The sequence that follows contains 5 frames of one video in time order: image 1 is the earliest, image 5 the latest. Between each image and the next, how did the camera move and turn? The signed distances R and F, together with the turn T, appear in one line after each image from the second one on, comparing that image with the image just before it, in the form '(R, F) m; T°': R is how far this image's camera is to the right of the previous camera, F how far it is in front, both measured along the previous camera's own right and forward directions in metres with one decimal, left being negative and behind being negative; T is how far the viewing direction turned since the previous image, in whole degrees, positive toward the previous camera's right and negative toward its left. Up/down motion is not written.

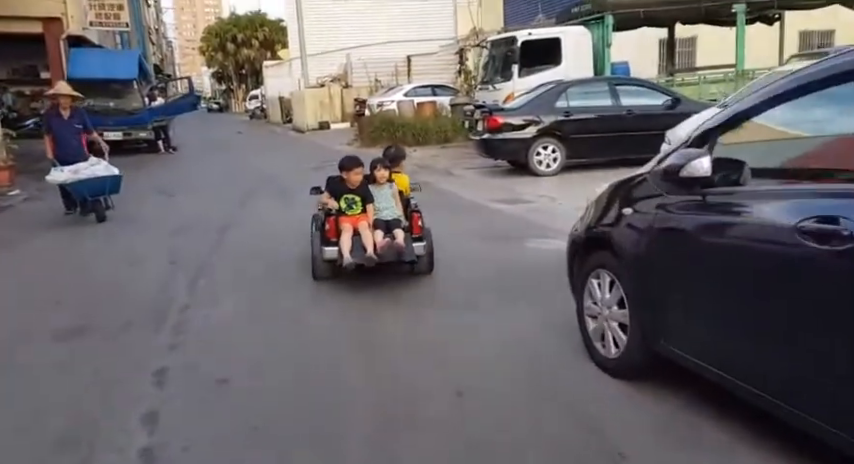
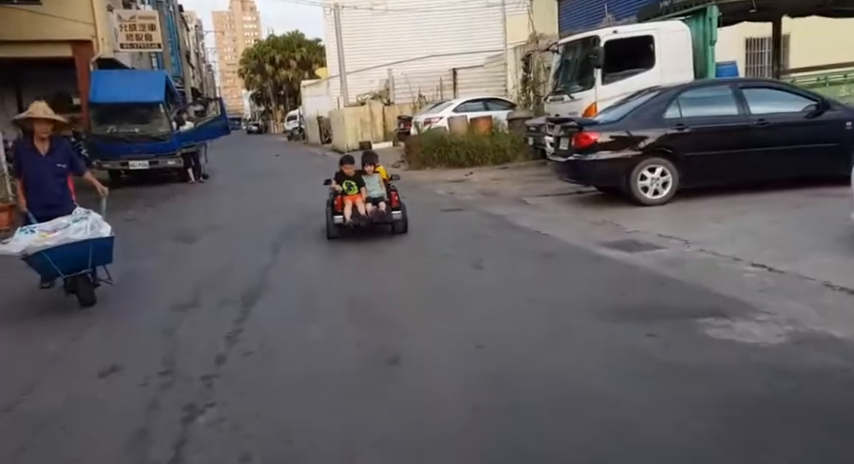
(-0.5, +2.5) m; -3°
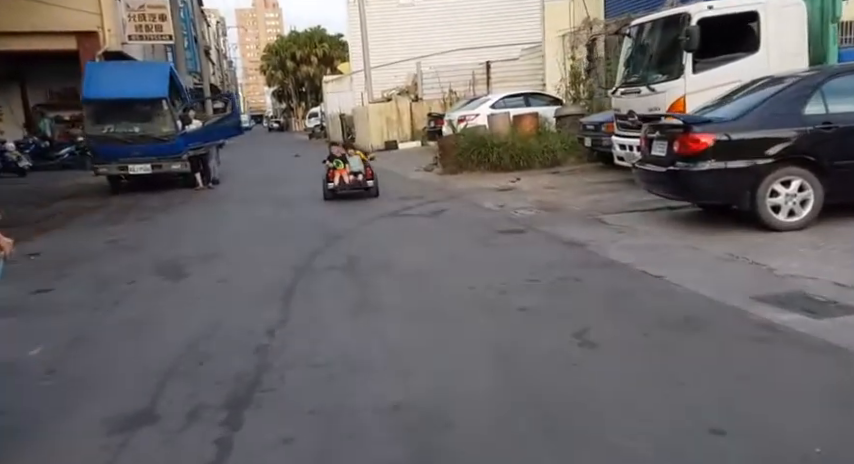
(-0.4, +2.5) m; -2°
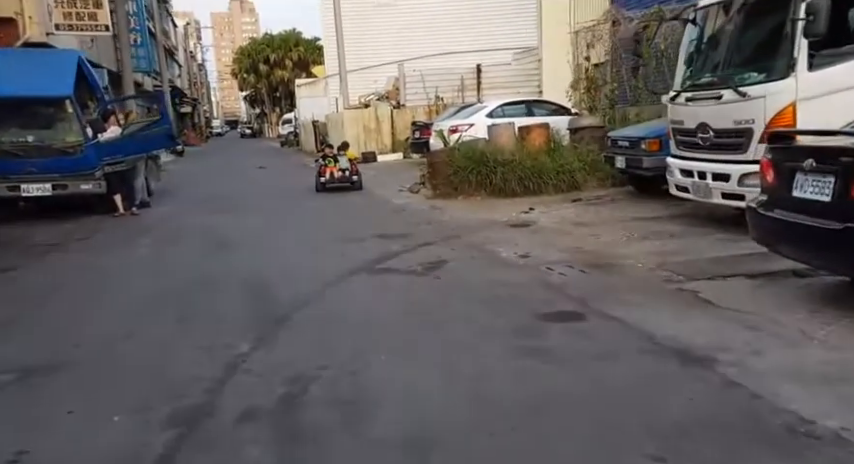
(-0.2, +3.7) m; +2°
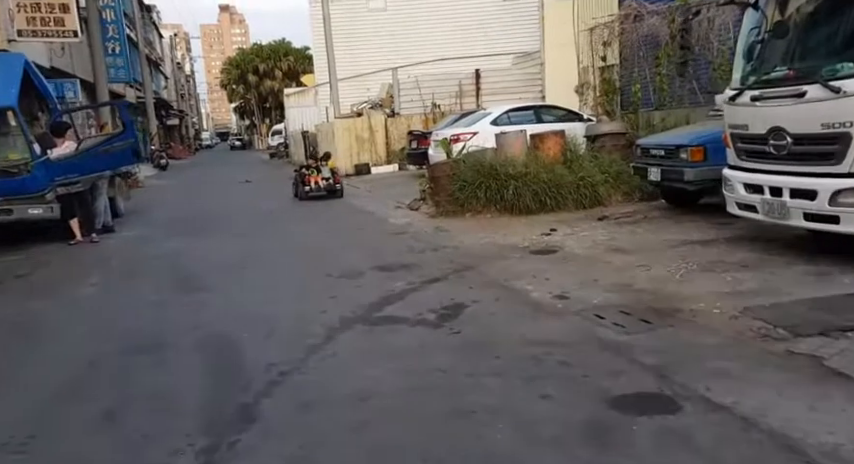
(-0.2, +1.8) m; +1°
